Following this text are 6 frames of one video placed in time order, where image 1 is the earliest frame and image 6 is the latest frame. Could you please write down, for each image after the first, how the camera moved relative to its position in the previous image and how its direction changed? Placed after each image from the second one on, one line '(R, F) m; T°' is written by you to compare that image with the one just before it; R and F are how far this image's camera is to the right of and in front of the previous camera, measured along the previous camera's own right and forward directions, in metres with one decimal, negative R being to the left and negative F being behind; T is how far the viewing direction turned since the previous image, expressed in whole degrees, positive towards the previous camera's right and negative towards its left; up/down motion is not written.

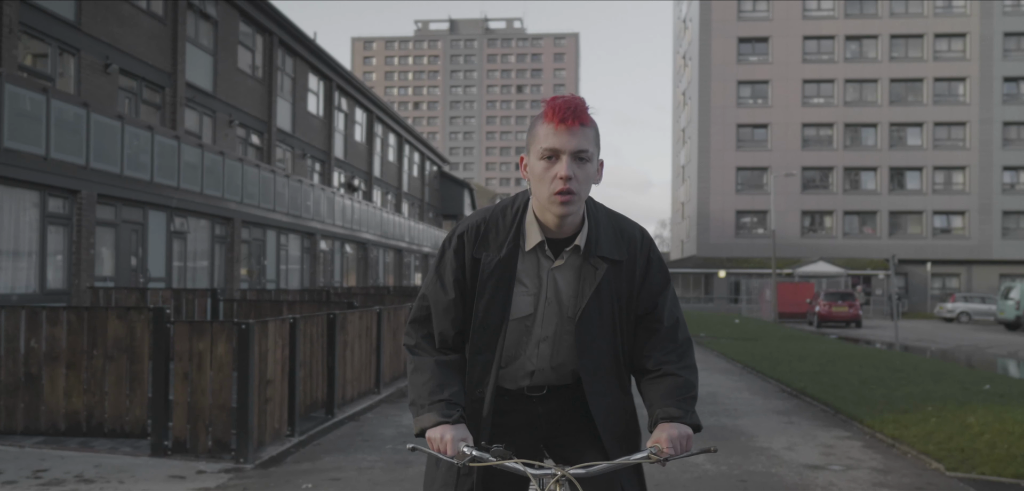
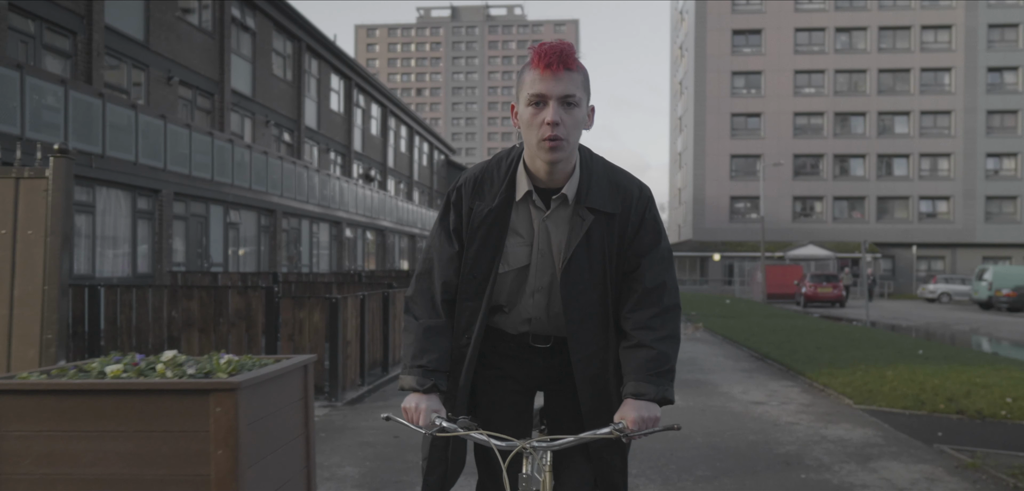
(-0.3, -2.6) m; 0°
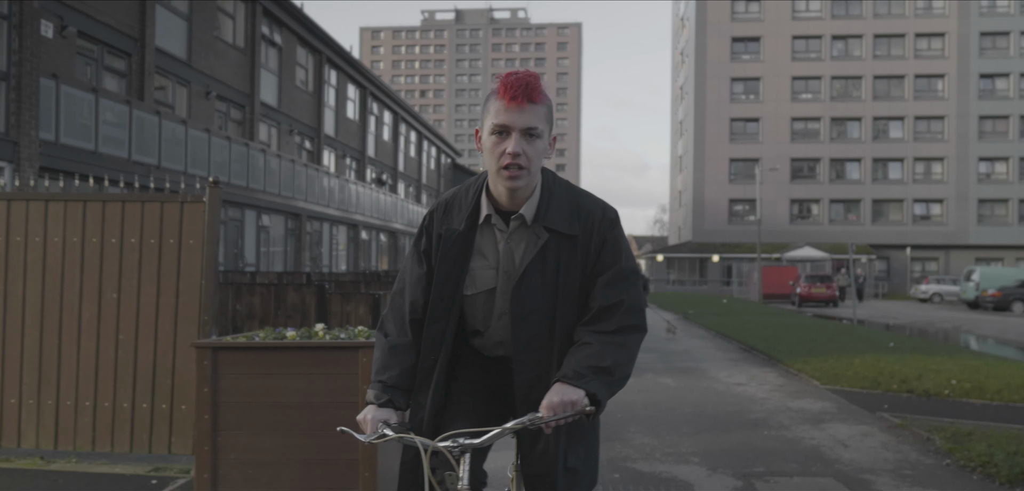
(-0.2, -1.7) m; 0°
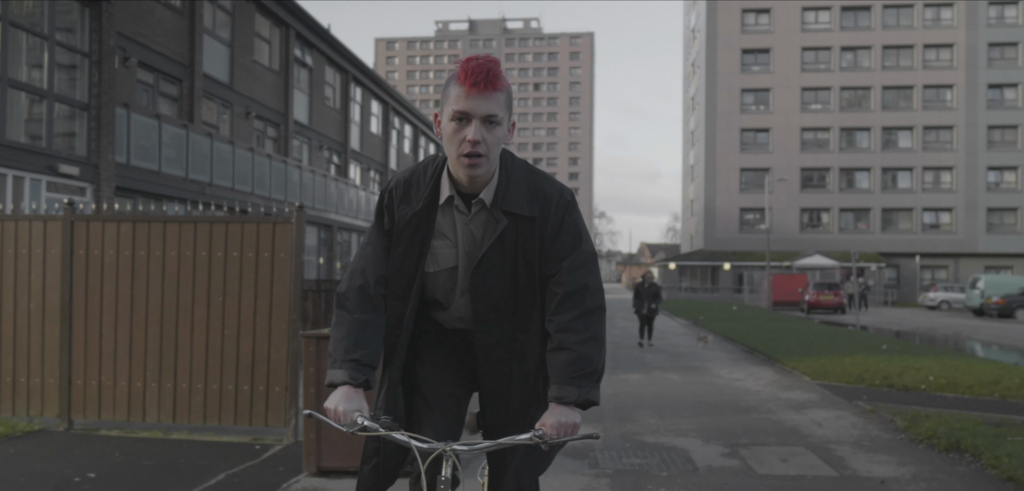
(-0.1, -1.4) m; -1°
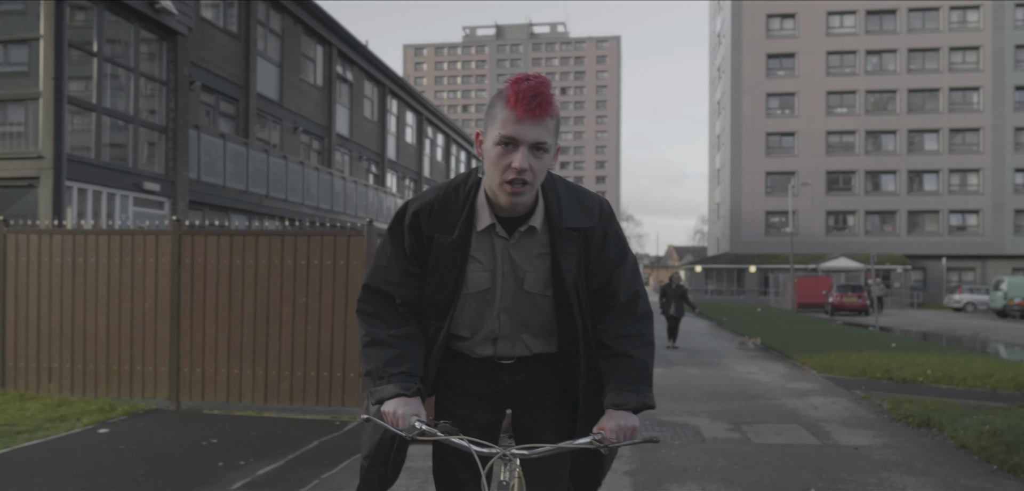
(-0.1, -1.4) m; -2°
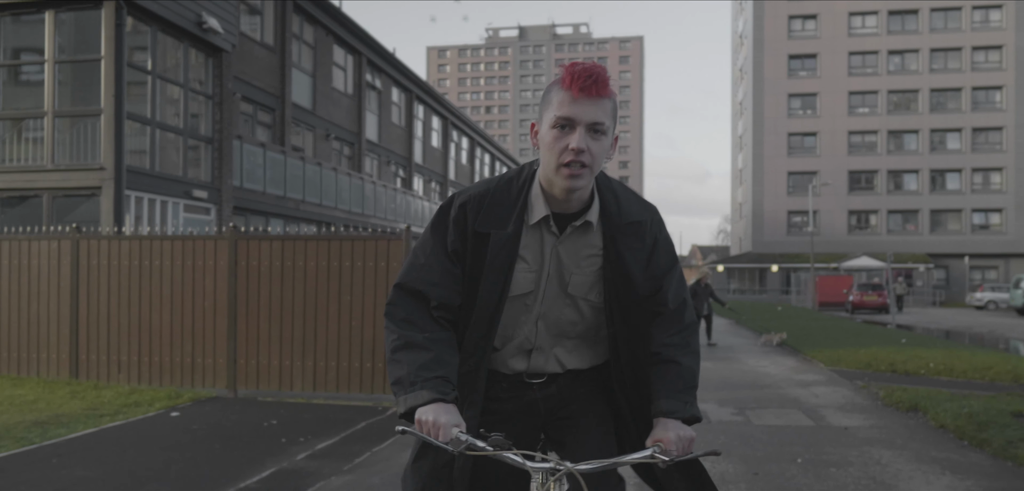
(0.0, -0.9) m; -1°
